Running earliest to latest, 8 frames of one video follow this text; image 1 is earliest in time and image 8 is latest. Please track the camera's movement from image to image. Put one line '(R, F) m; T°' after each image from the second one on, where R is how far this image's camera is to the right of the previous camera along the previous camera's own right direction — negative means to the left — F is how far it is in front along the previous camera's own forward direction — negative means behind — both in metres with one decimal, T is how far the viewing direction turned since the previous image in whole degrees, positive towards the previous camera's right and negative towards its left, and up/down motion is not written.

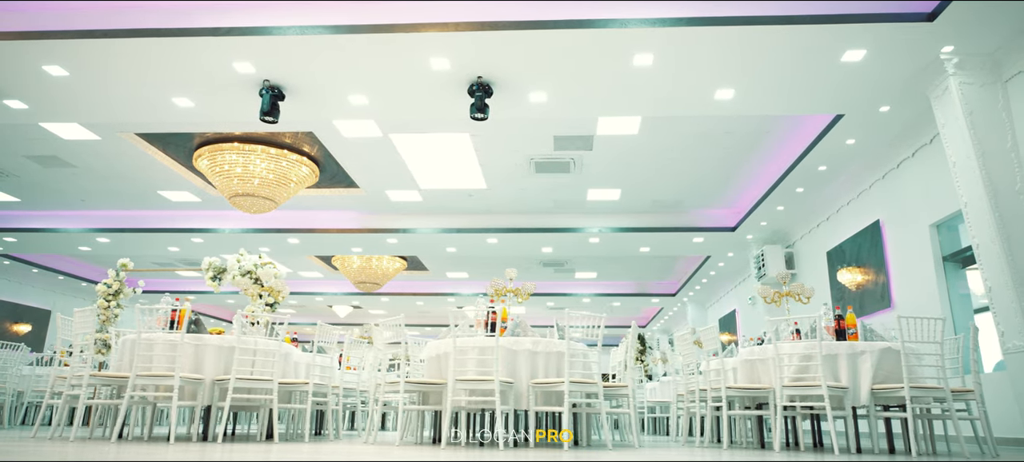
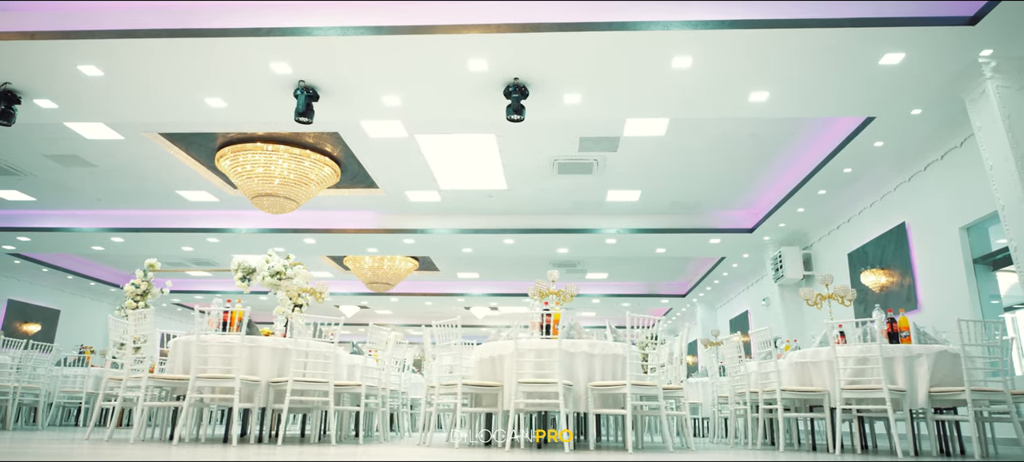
(-0.4, 0.0) m; 0°
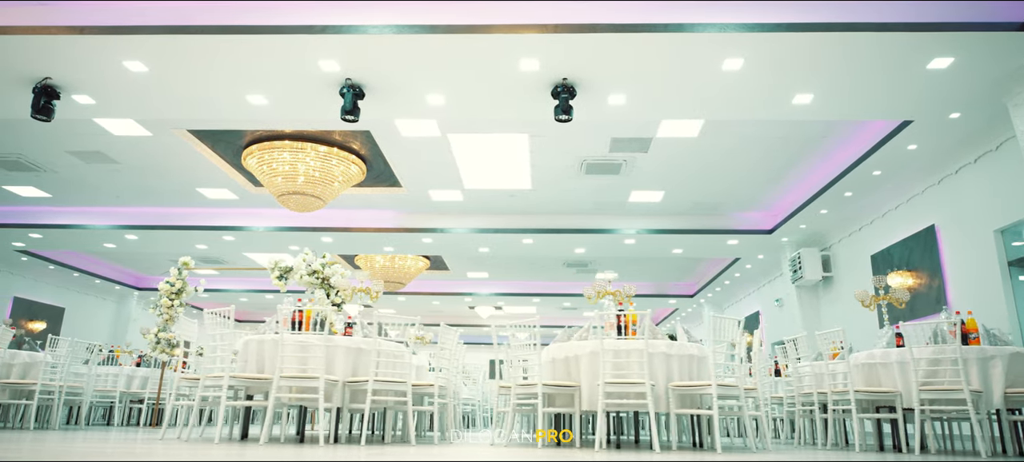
(-0.5, 0.0) m; +1°
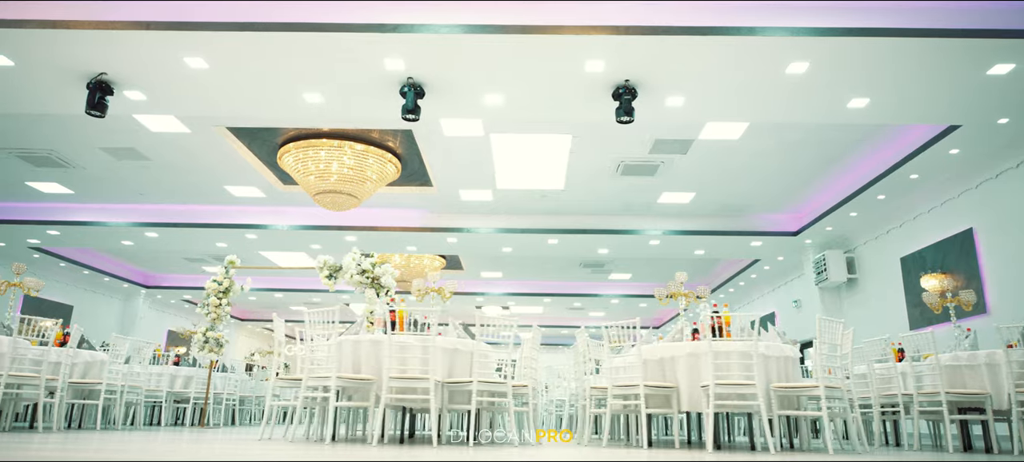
(-0.7, 0.0) m; +1°
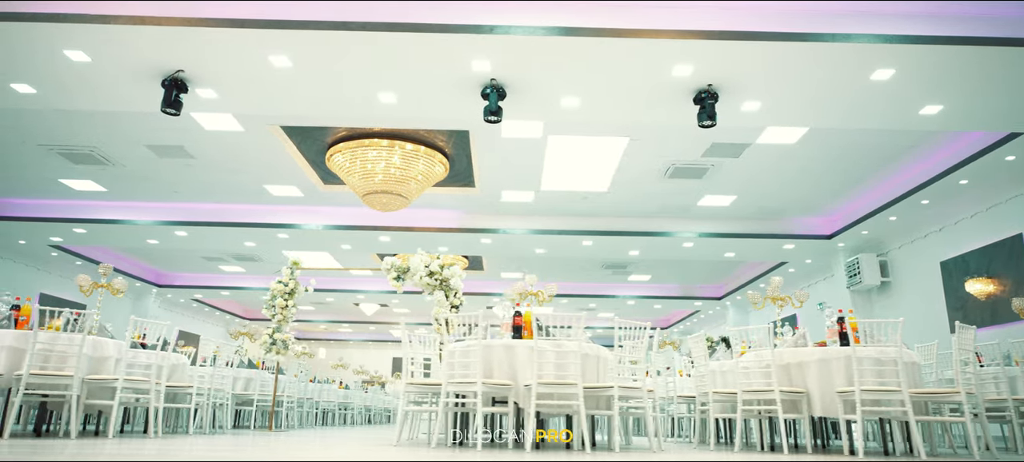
(-0.9, 0.0) m; +2°
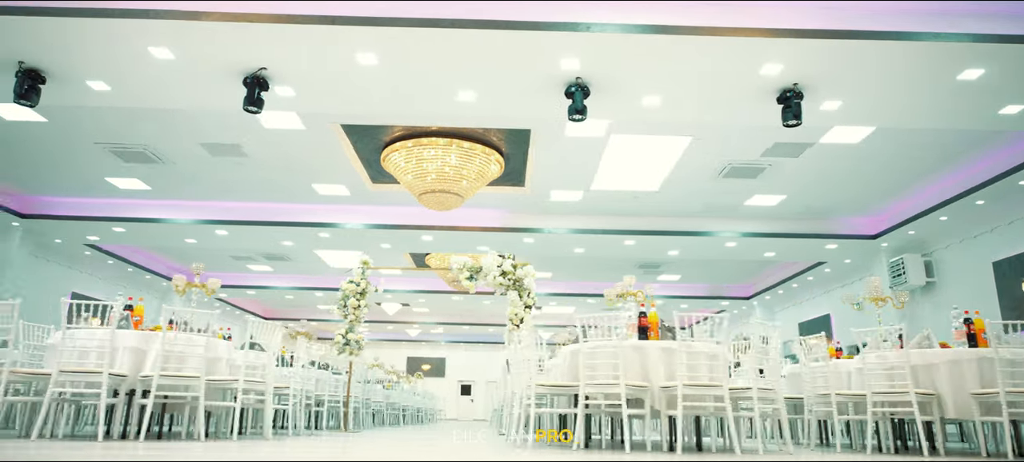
(-0.8, 0.0) m; 0°
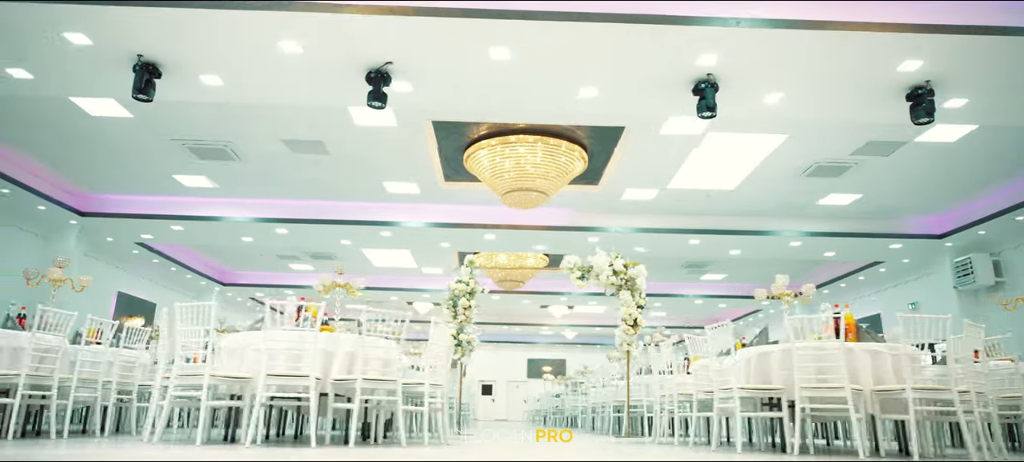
(-1.2, +0.1) m; +1°
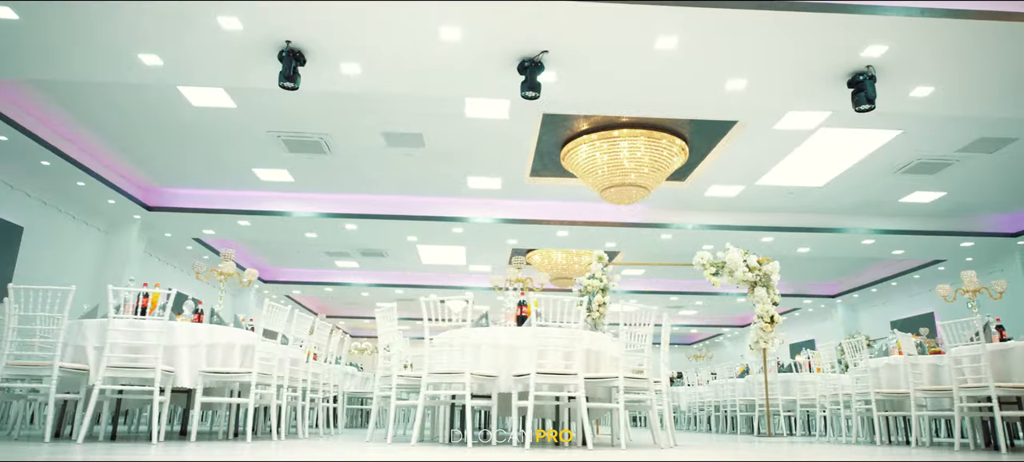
(-1.5, +0.2) m; +1°
